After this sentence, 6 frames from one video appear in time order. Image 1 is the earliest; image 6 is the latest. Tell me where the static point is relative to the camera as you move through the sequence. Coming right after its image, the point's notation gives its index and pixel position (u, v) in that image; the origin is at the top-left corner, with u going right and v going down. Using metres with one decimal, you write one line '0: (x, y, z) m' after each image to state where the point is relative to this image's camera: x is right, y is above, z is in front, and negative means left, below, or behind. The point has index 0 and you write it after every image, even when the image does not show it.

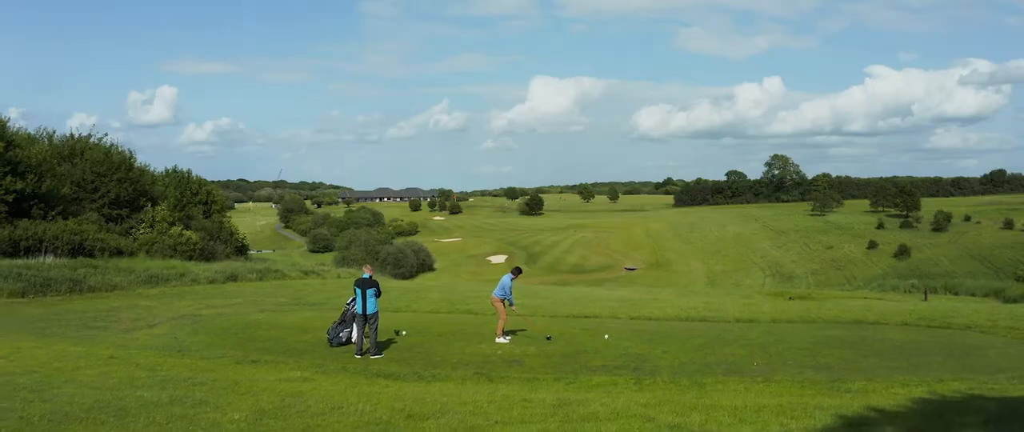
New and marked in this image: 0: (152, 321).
0: (-6.6, -1.9, +12.6) m
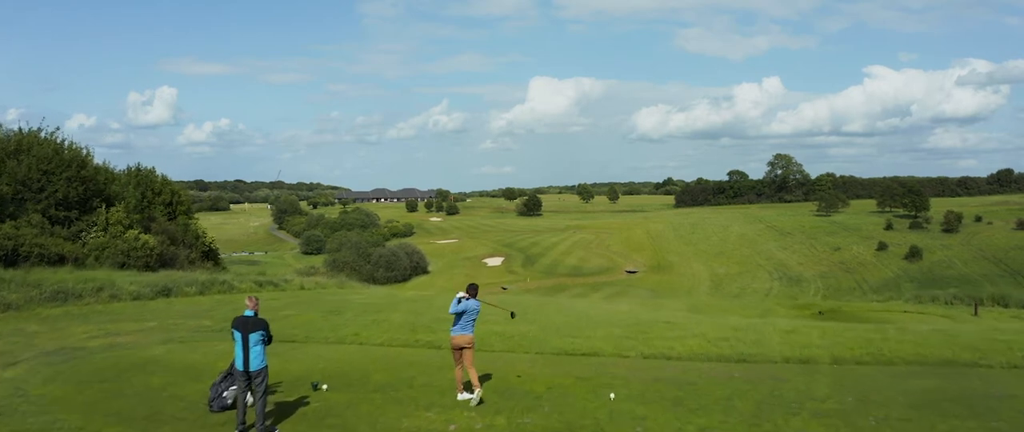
0: (-7.0, -2.0, +9.7) m
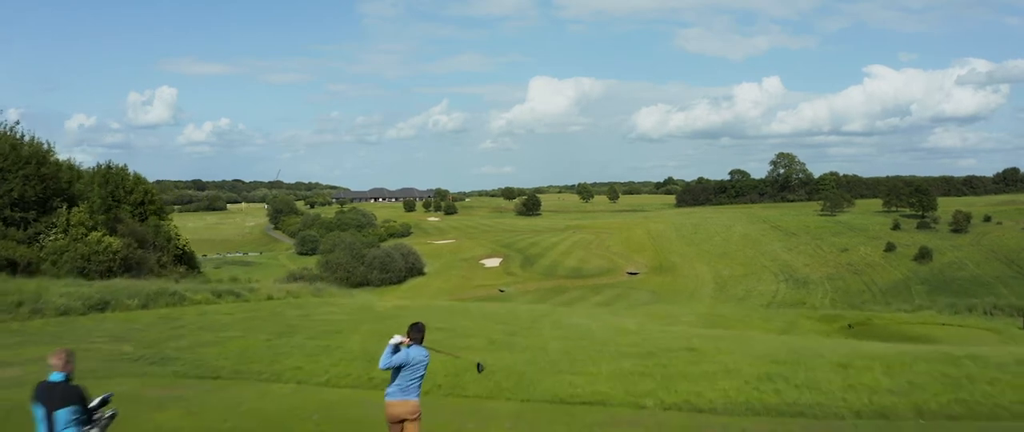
0: (-7.2, -2.0, +7.6) m
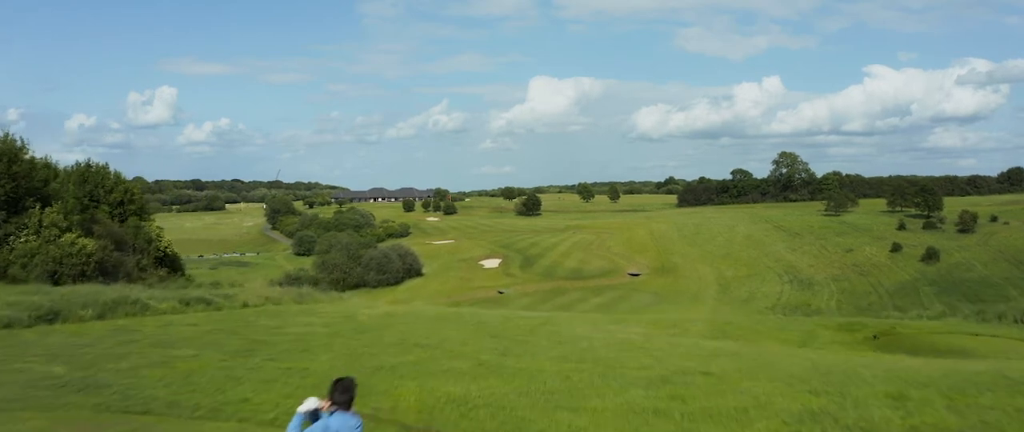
0: (-7.3, -2.0, +6.2) m
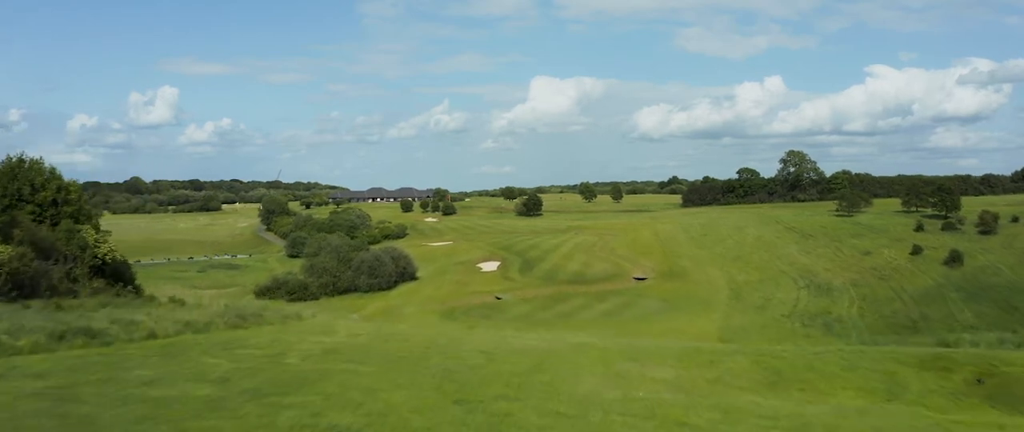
0: (-7.5, -2.1, +2.2) m
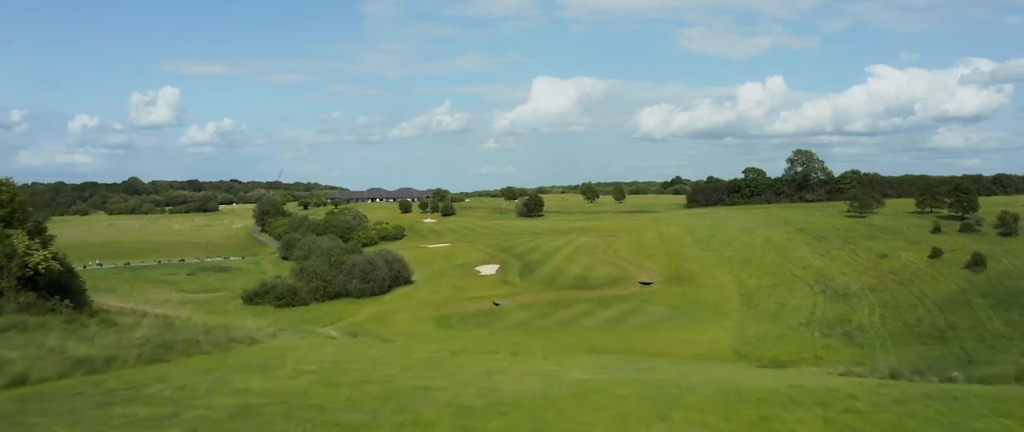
0: (-7.7, -2.2, -1.1) m
